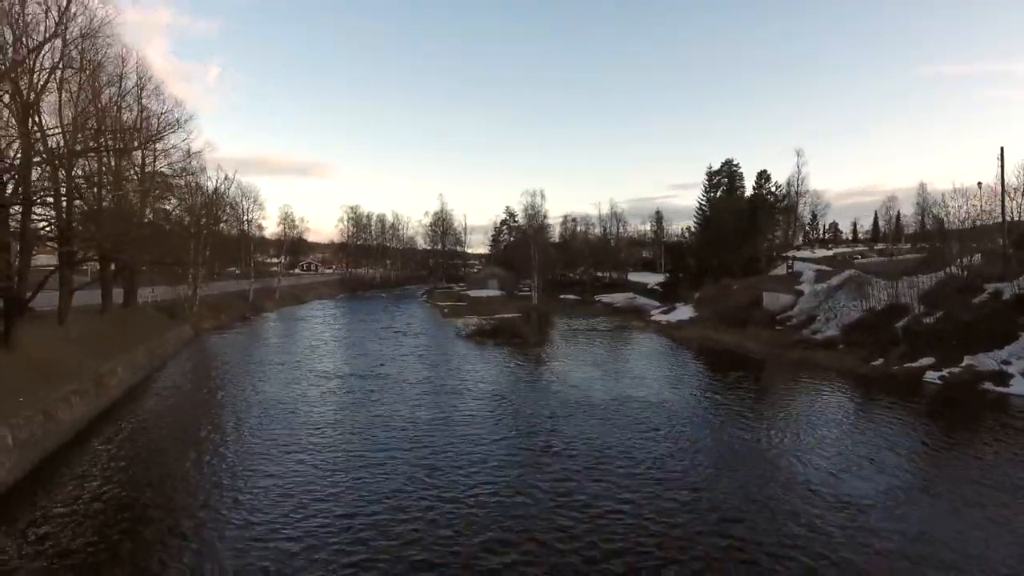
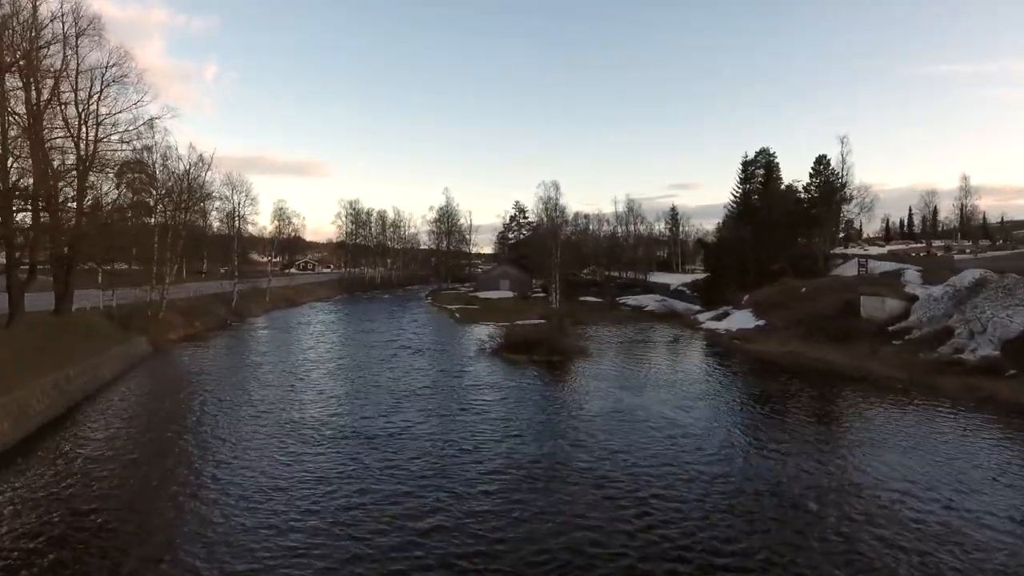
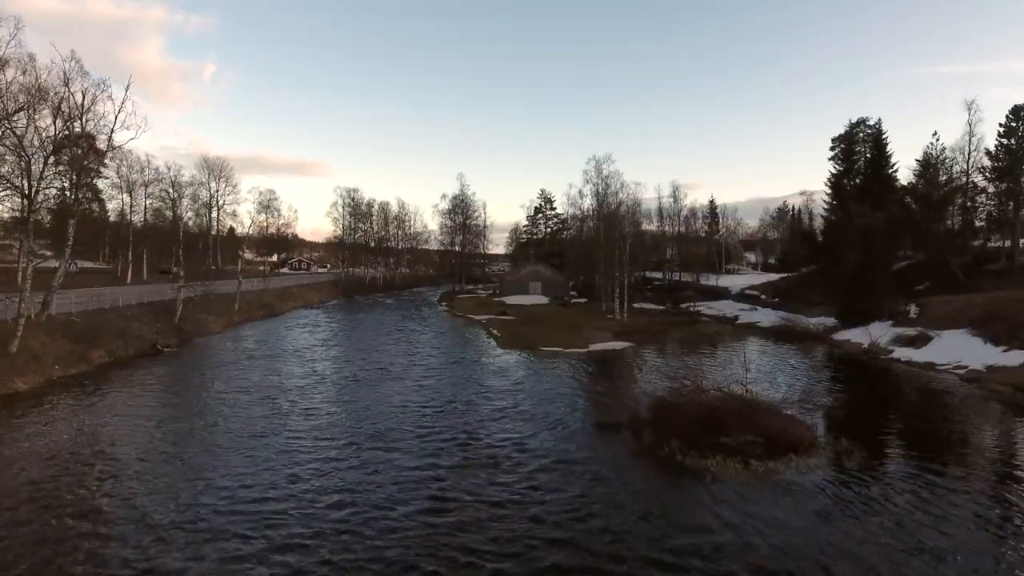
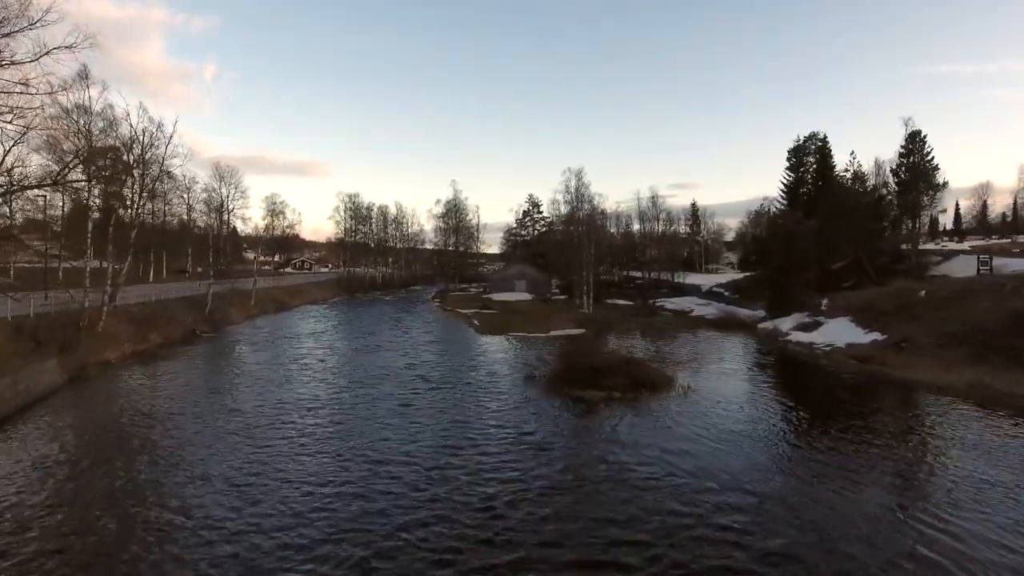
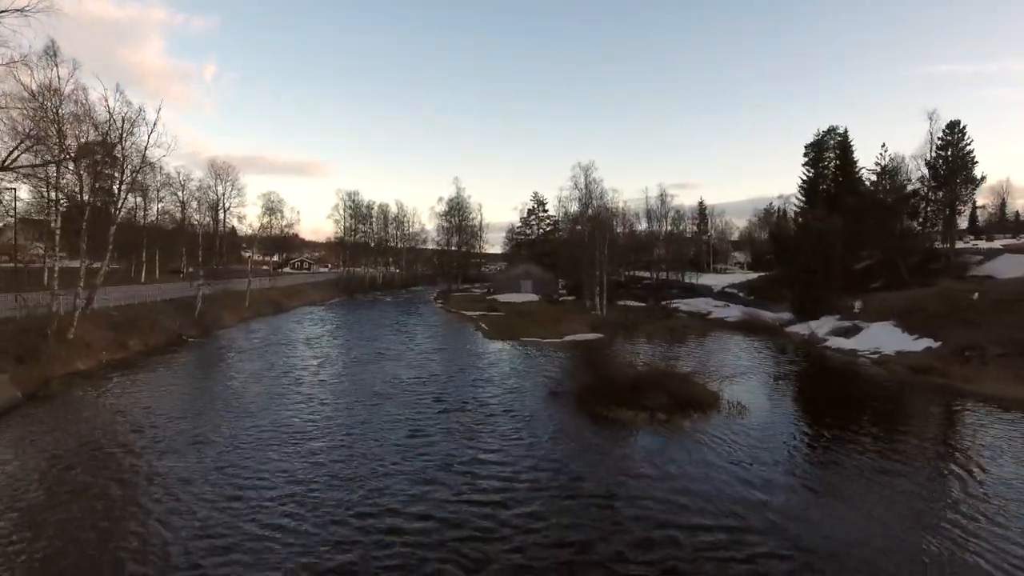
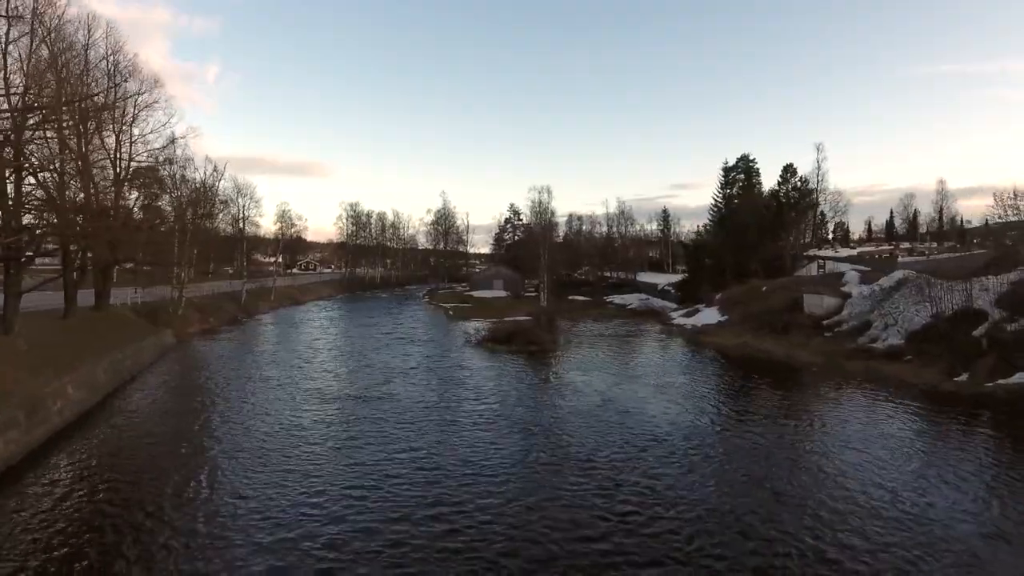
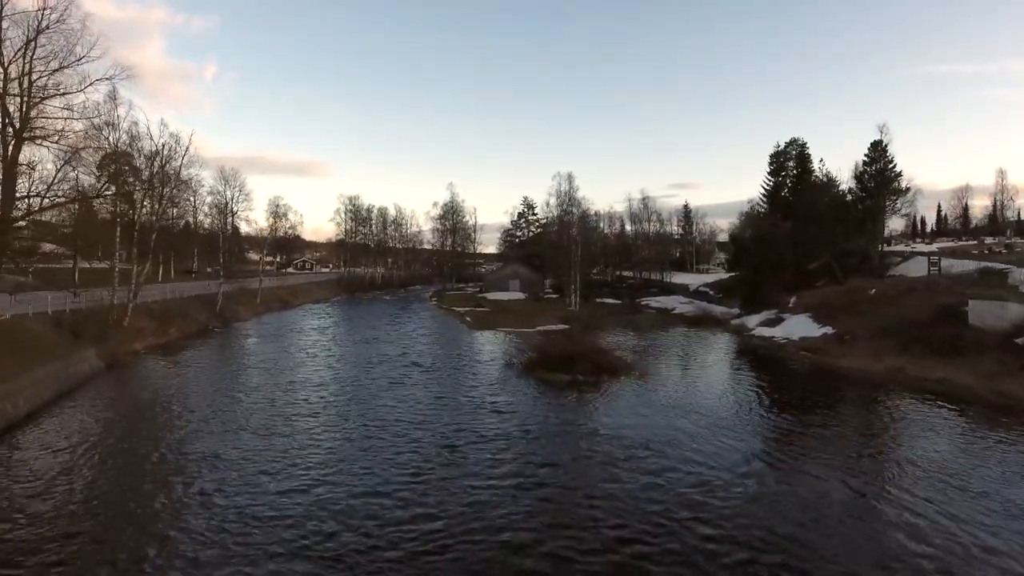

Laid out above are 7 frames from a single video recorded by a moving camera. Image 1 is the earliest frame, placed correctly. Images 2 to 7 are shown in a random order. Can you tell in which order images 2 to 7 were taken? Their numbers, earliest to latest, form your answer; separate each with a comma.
6, 2, 7, 4, 5, 3
